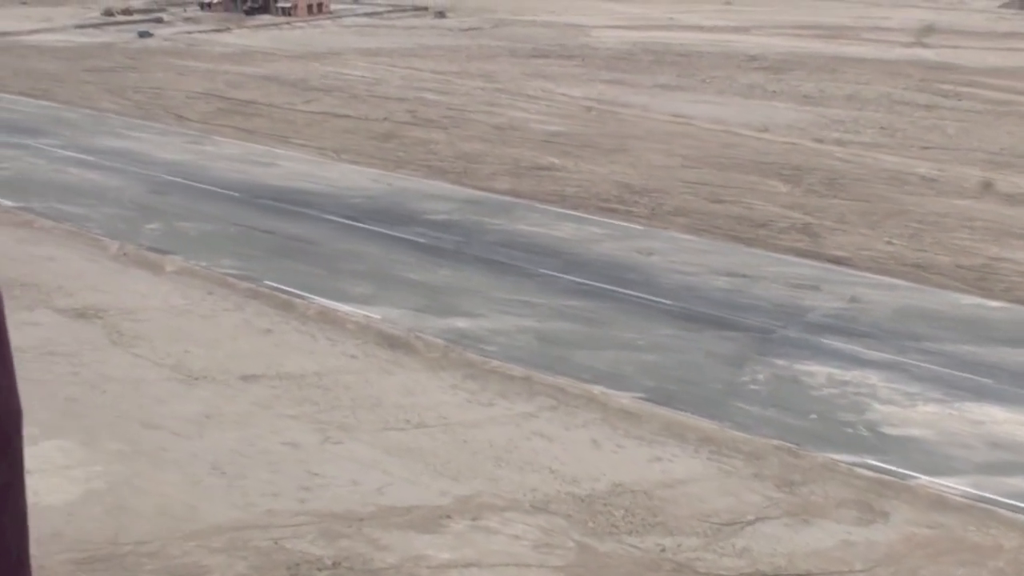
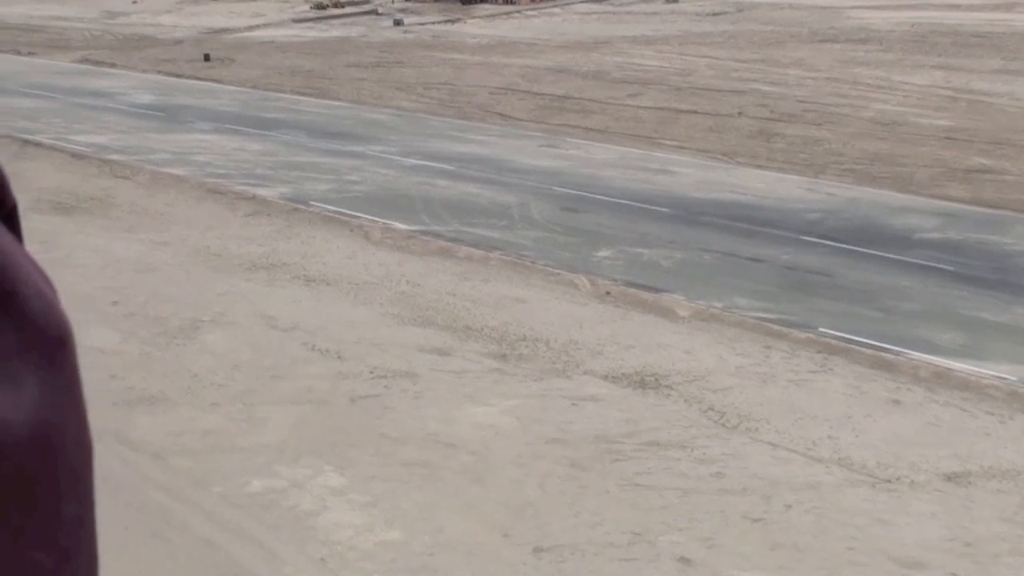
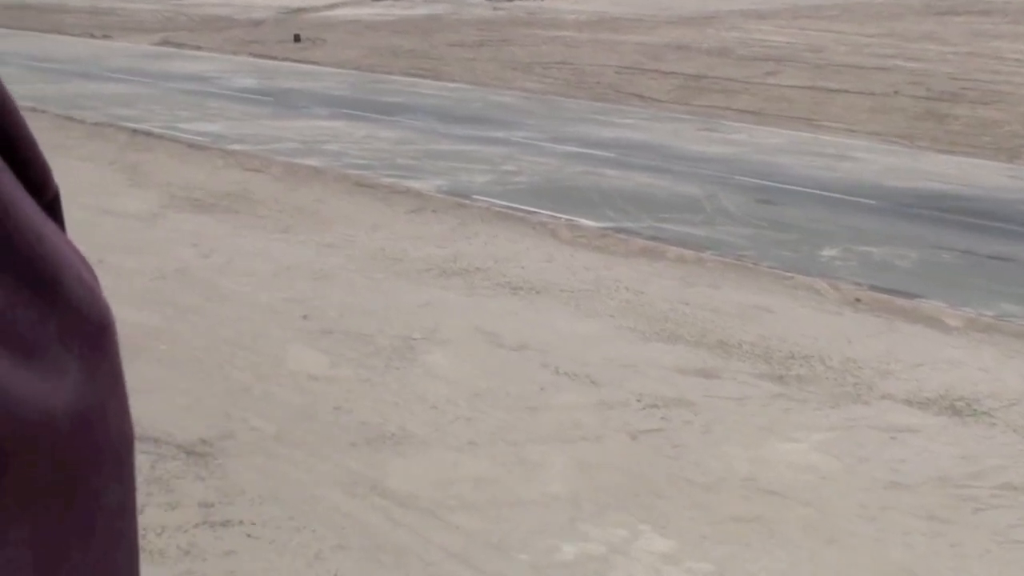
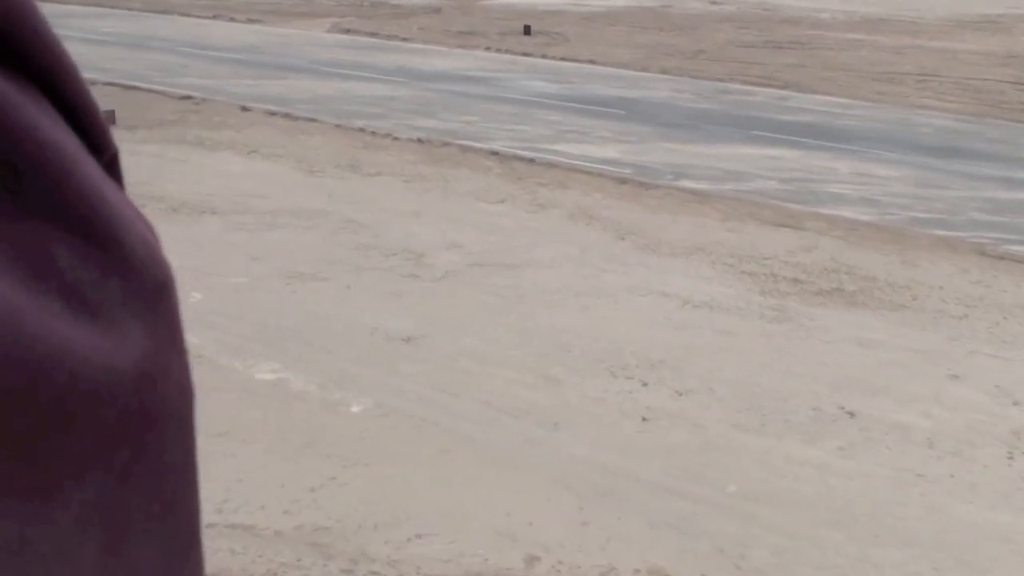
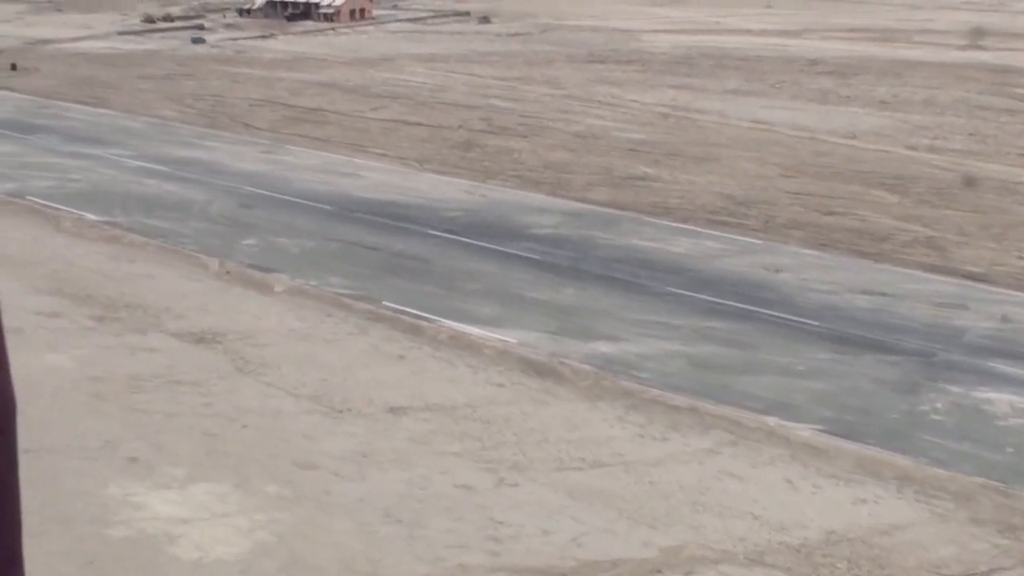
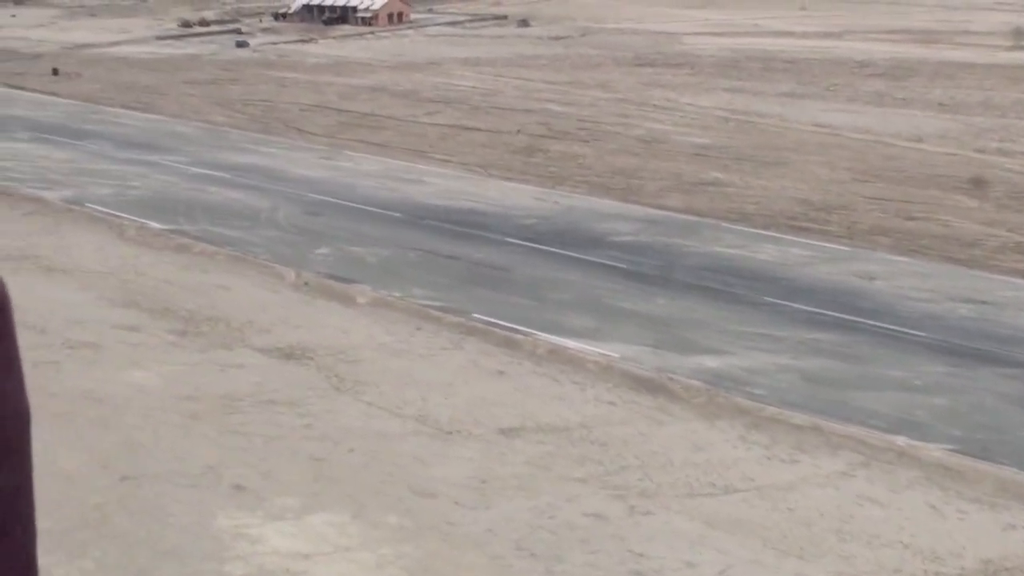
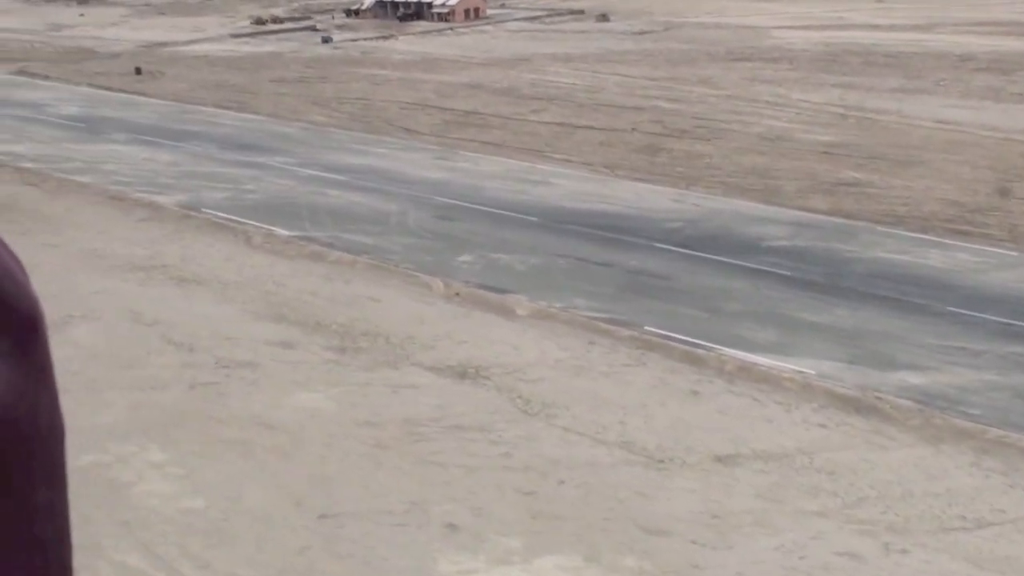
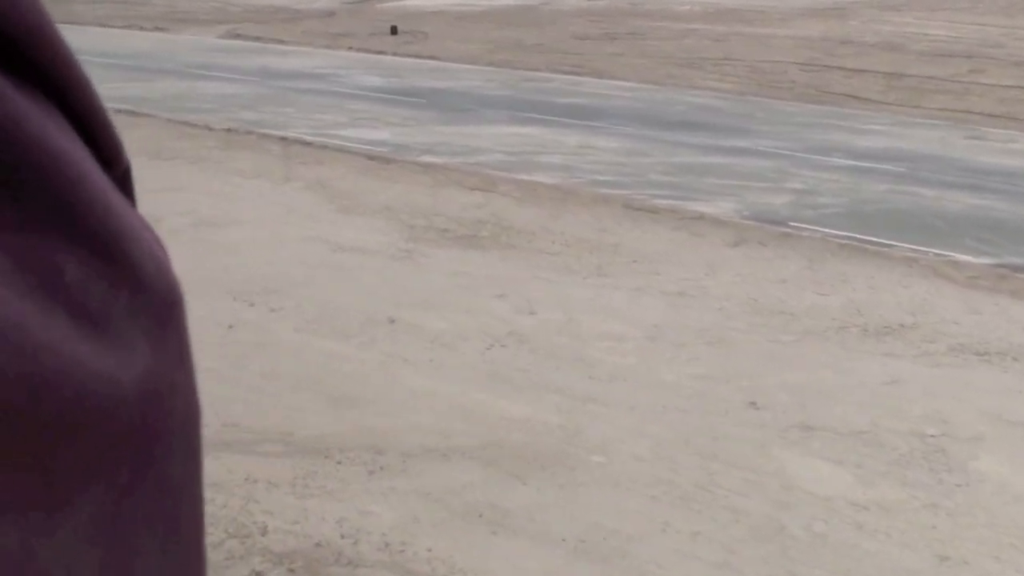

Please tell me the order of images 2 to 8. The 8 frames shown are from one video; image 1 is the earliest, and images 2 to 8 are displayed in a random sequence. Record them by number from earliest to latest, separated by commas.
5, 6, 7, 2, 3, 8, 4
